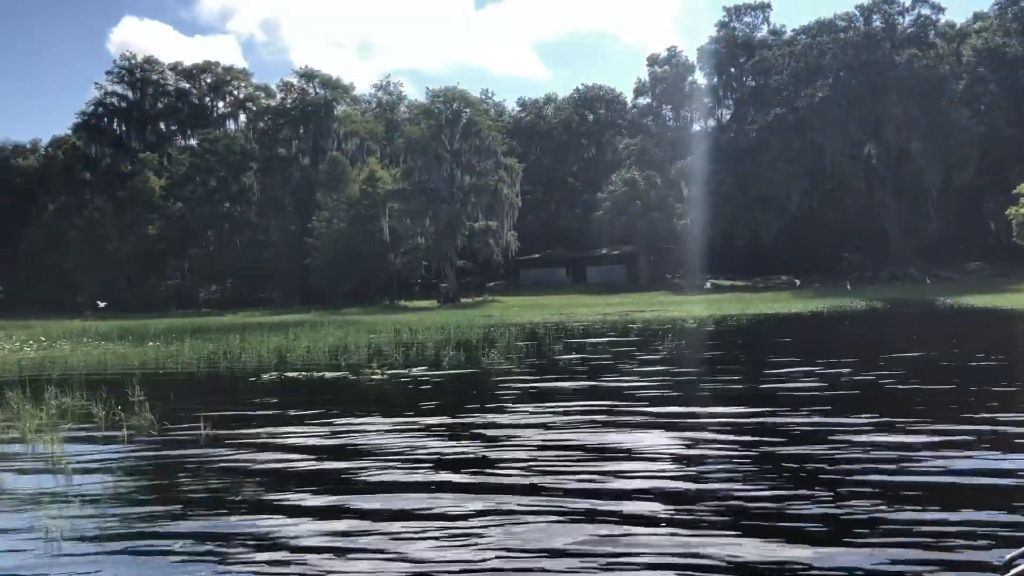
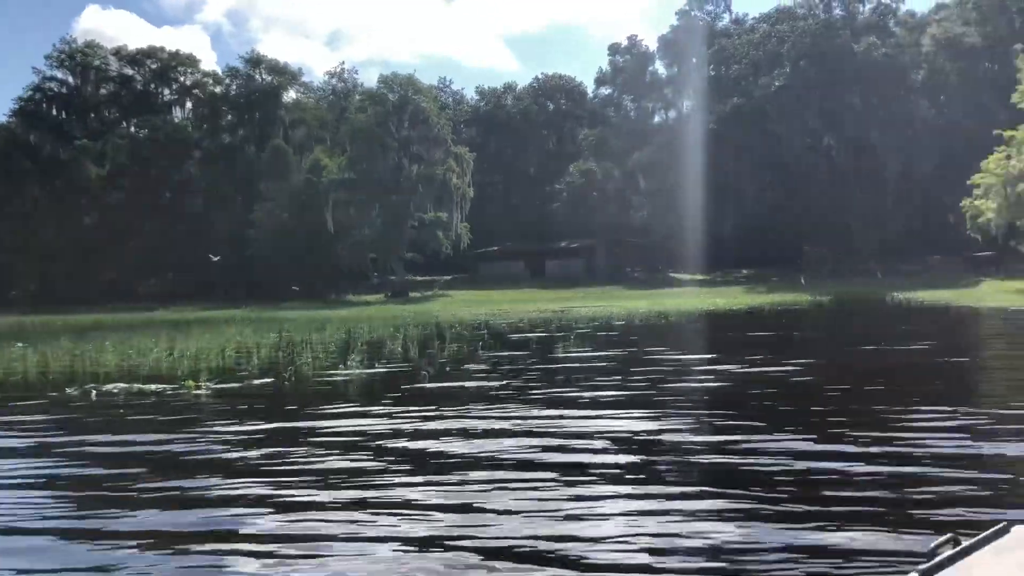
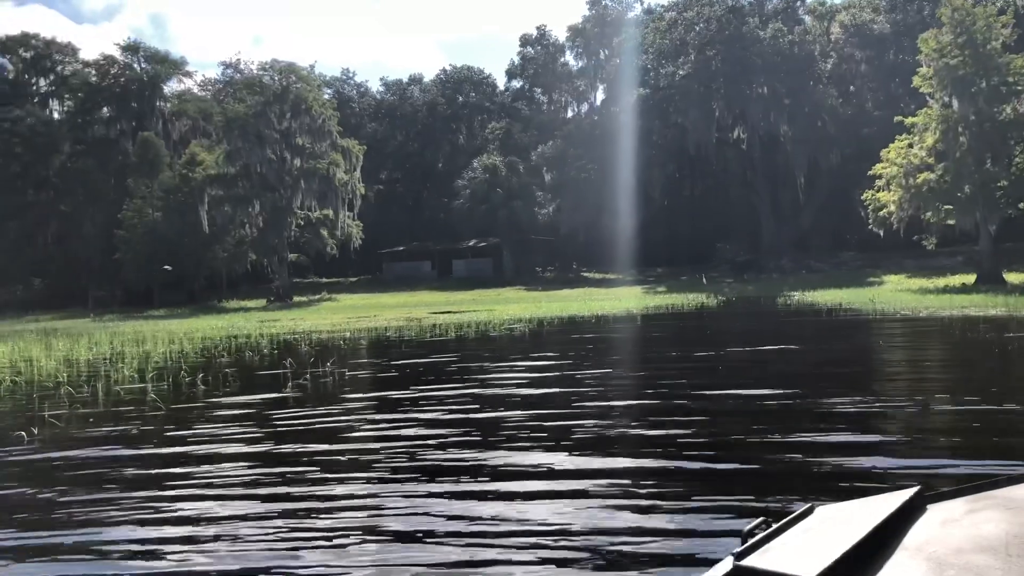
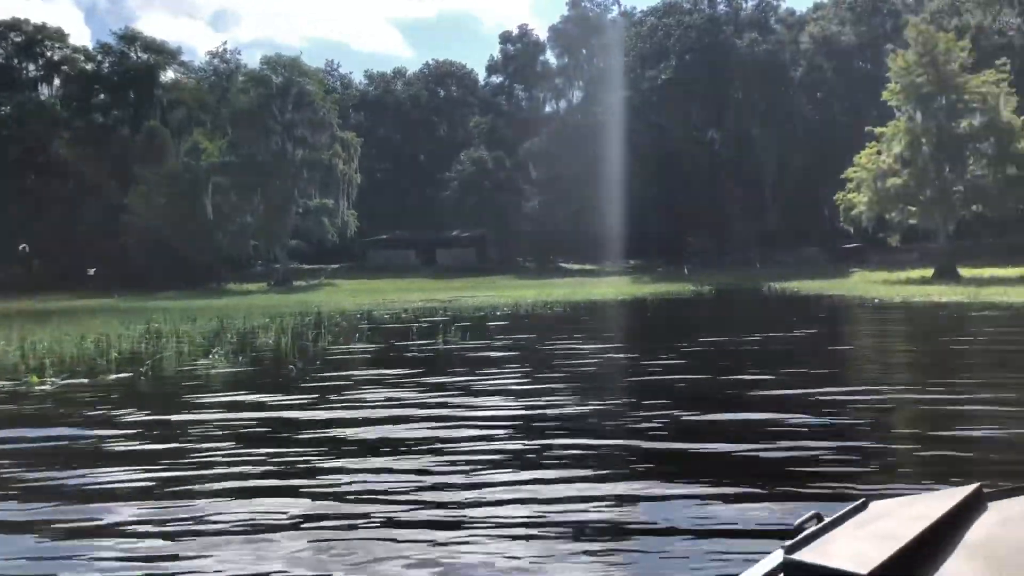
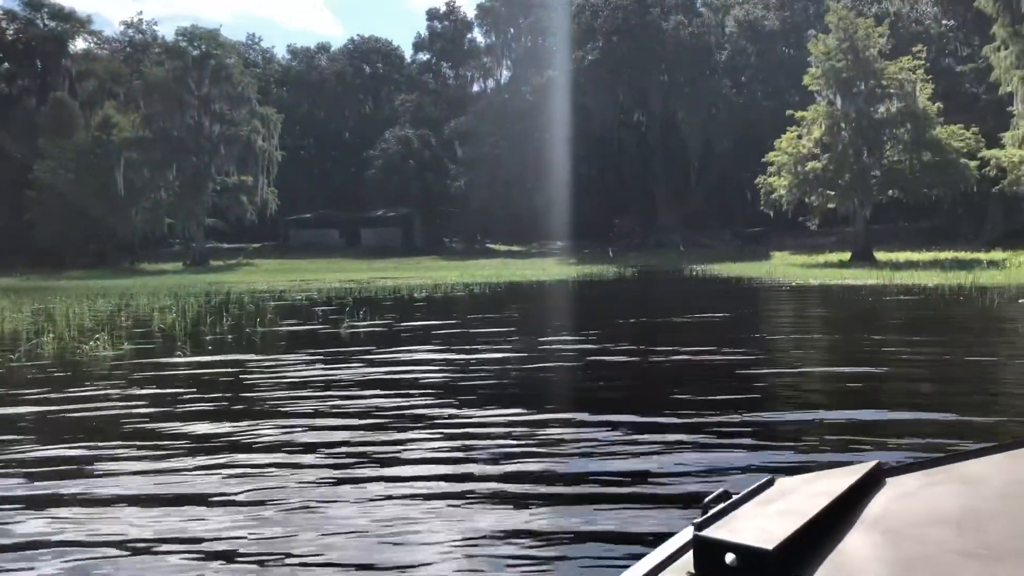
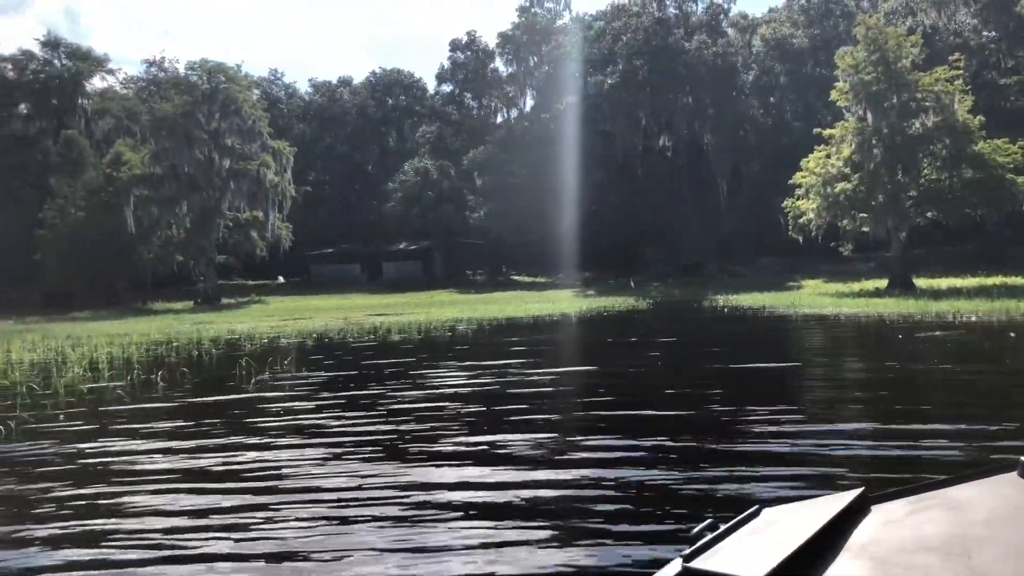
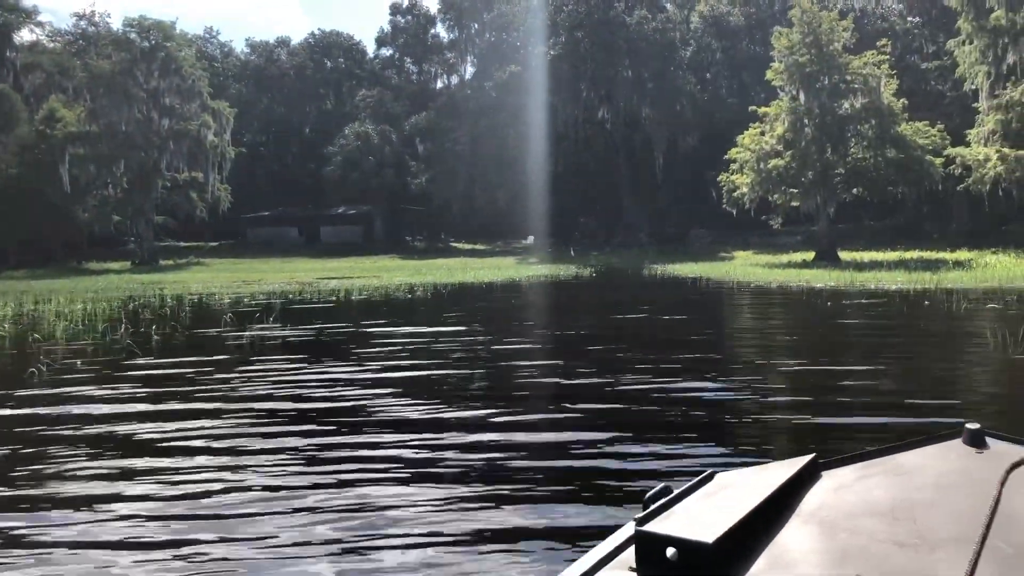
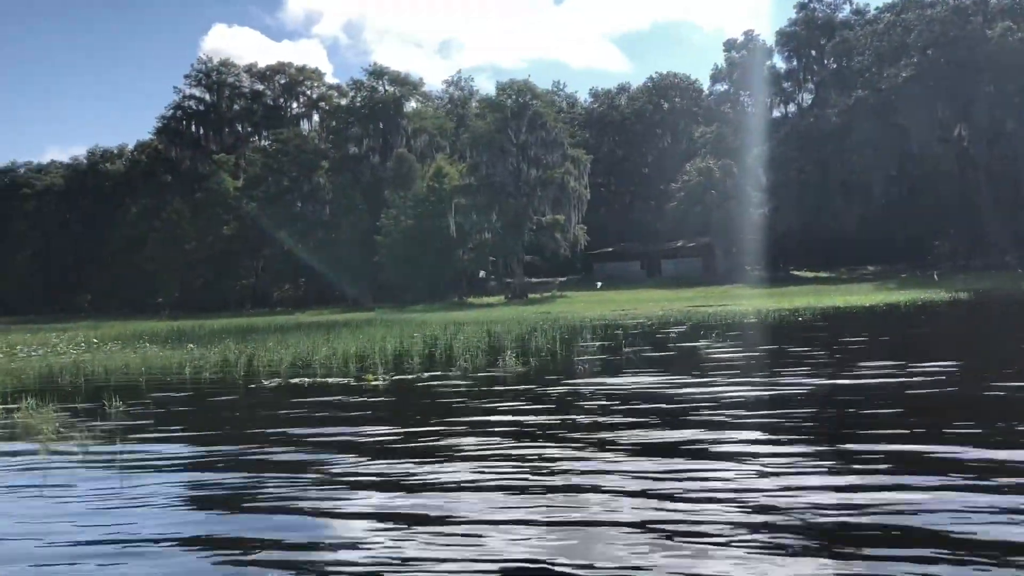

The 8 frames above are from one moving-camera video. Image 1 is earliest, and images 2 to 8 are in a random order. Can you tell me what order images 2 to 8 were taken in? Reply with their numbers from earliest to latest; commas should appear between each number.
8, 2, 4, 5, 7, 6, 3
